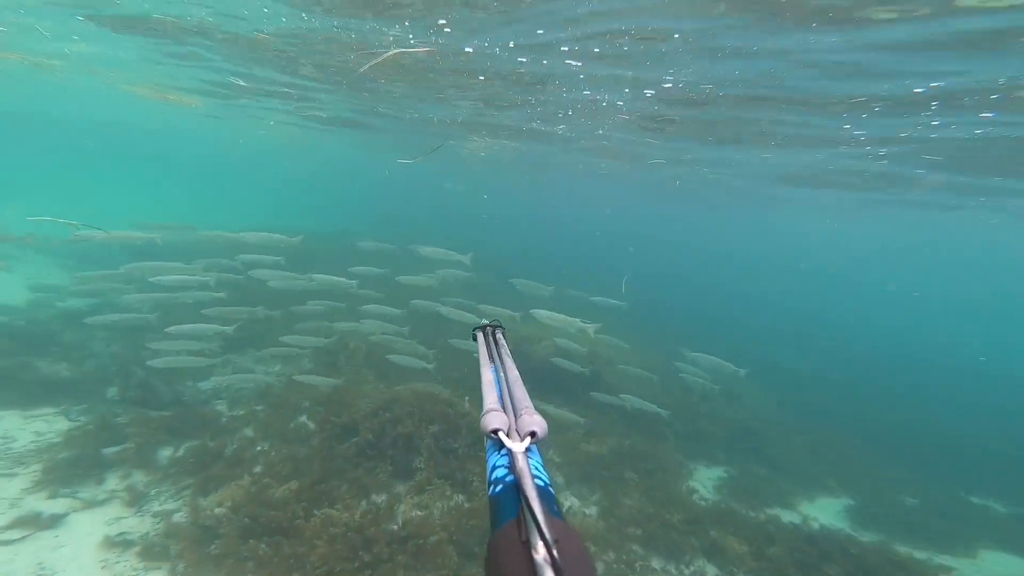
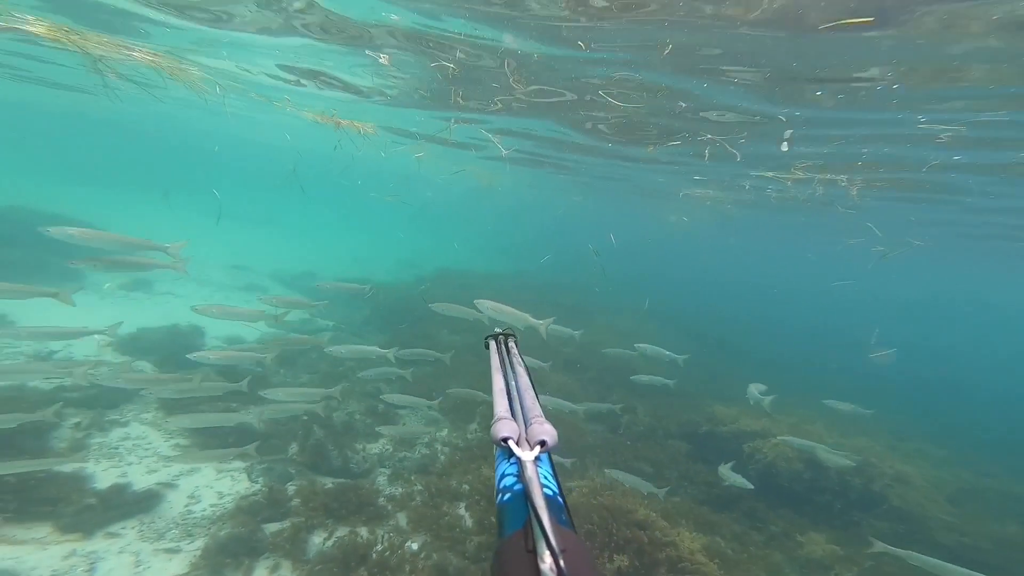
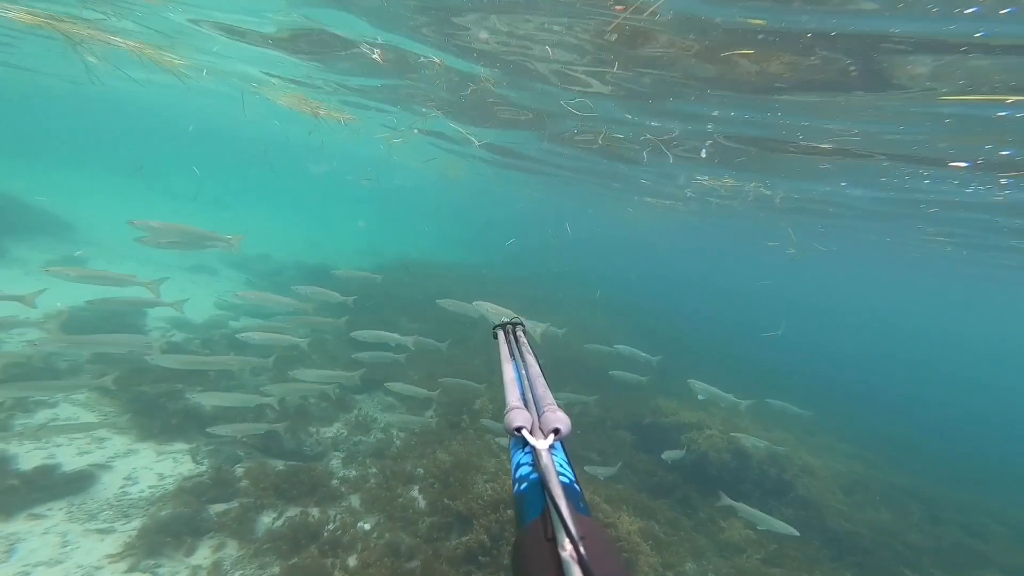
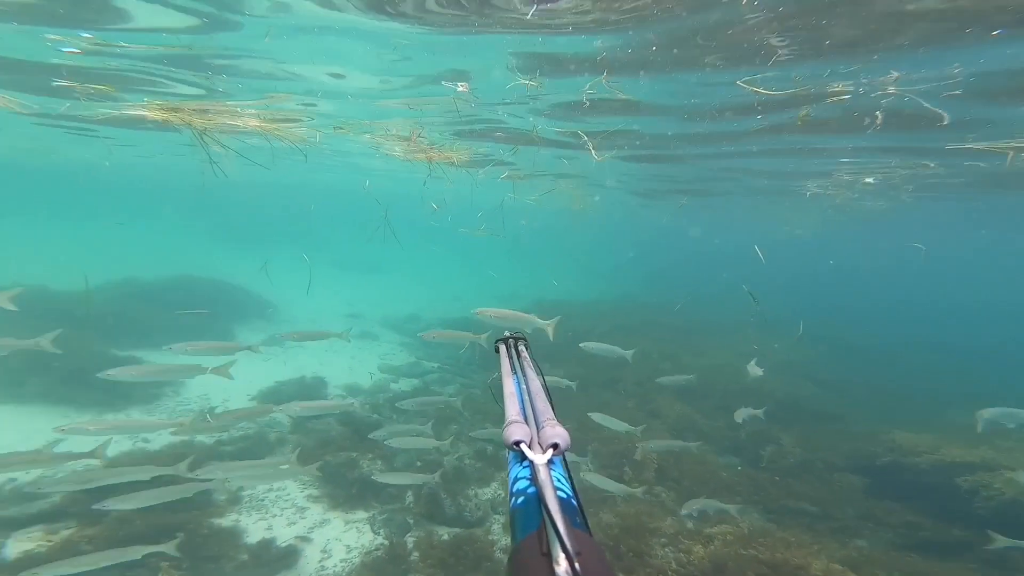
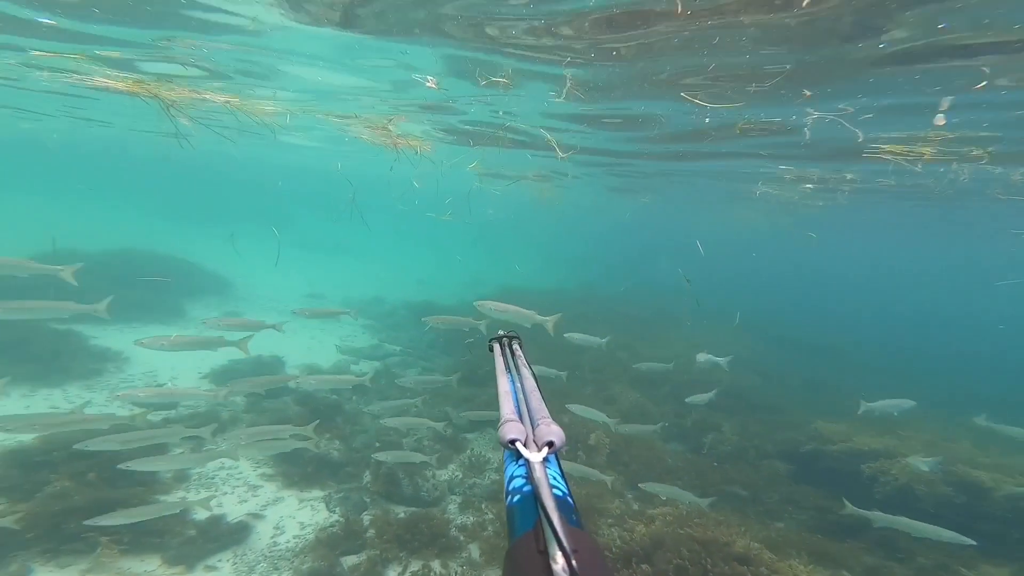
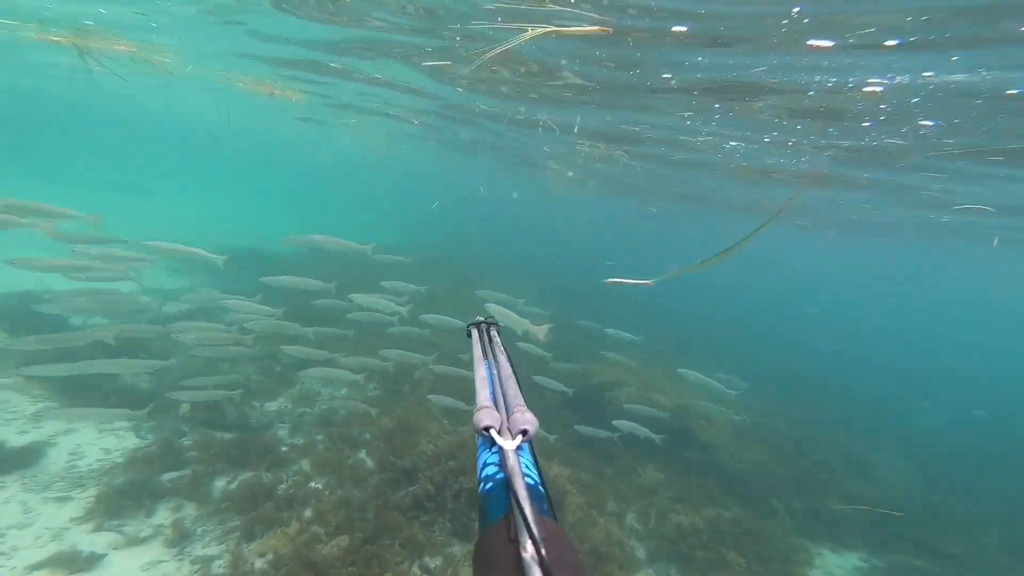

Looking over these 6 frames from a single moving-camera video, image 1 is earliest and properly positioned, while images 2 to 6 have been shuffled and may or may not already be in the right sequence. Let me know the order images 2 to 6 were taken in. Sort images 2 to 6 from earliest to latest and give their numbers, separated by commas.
6, 3, 2, 5, 4
